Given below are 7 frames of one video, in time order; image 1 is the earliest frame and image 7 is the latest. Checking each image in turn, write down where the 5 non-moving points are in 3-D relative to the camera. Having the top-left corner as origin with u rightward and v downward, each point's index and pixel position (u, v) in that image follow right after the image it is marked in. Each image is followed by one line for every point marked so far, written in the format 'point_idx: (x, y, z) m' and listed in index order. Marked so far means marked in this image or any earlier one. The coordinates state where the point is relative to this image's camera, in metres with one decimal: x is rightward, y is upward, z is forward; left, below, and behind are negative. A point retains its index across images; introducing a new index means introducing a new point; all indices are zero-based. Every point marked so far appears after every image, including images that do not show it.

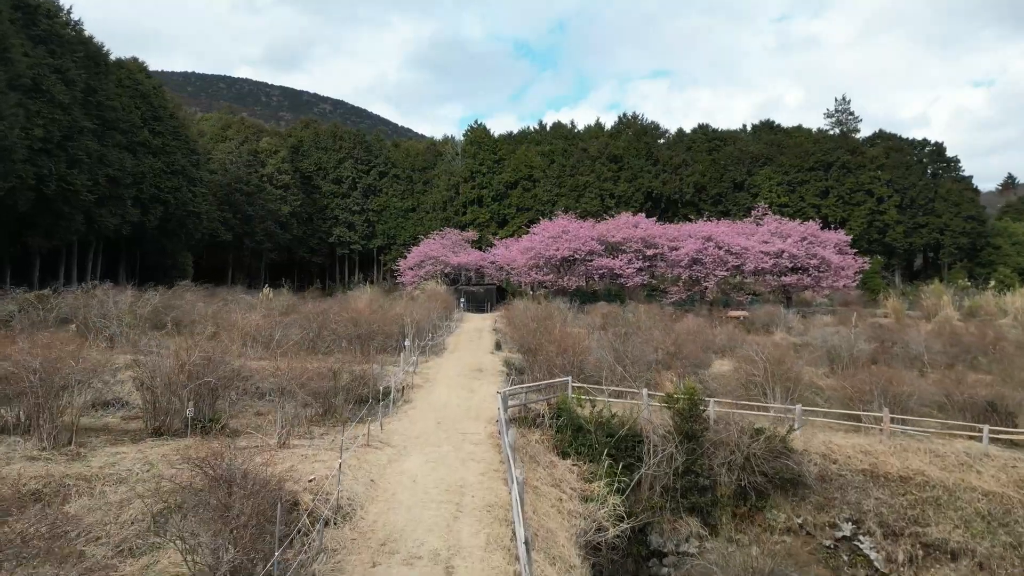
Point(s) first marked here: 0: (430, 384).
0: (-0.9, -1.1, +8.3) m
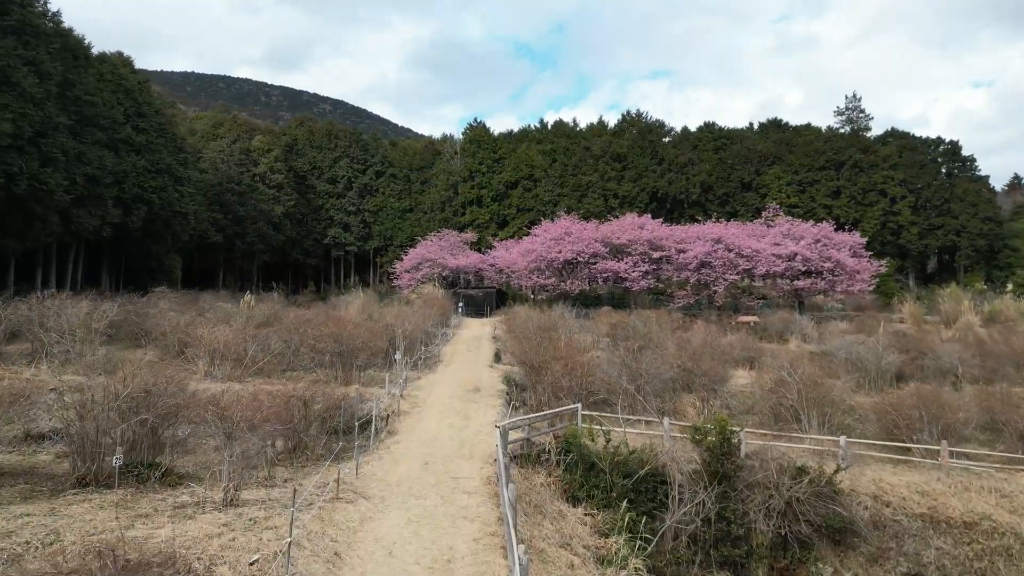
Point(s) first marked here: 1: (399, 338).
0: (-0.9, -1.2, +7.3) m
1: (-1.7, -0.7, +10.8) m
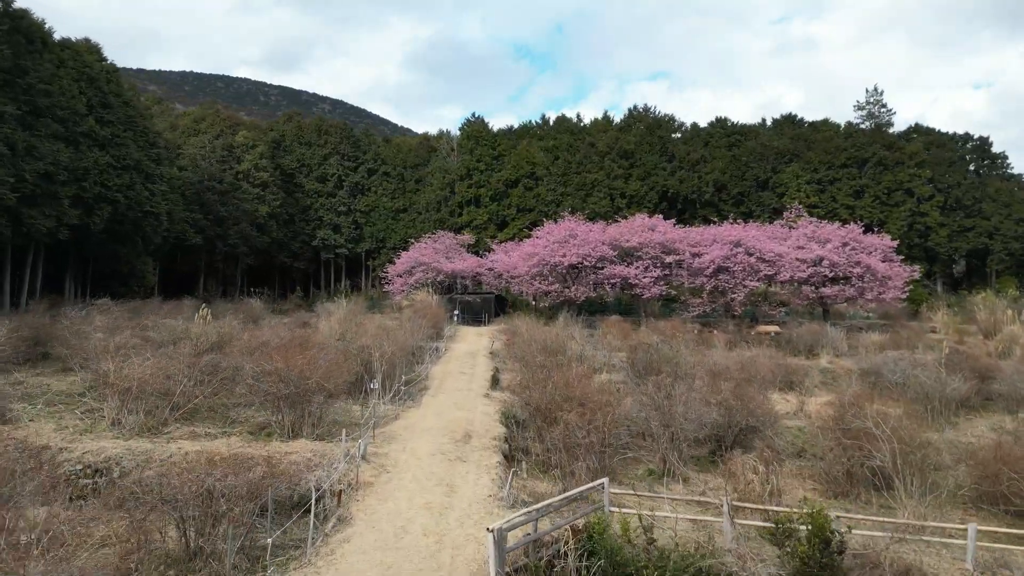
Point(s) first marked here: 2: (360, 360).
0: (-0.9, -1.4, +5.5) m
1: (-1.7, -0.9, +9.0) m
2: (-1.9, -0.9, +9.1) m
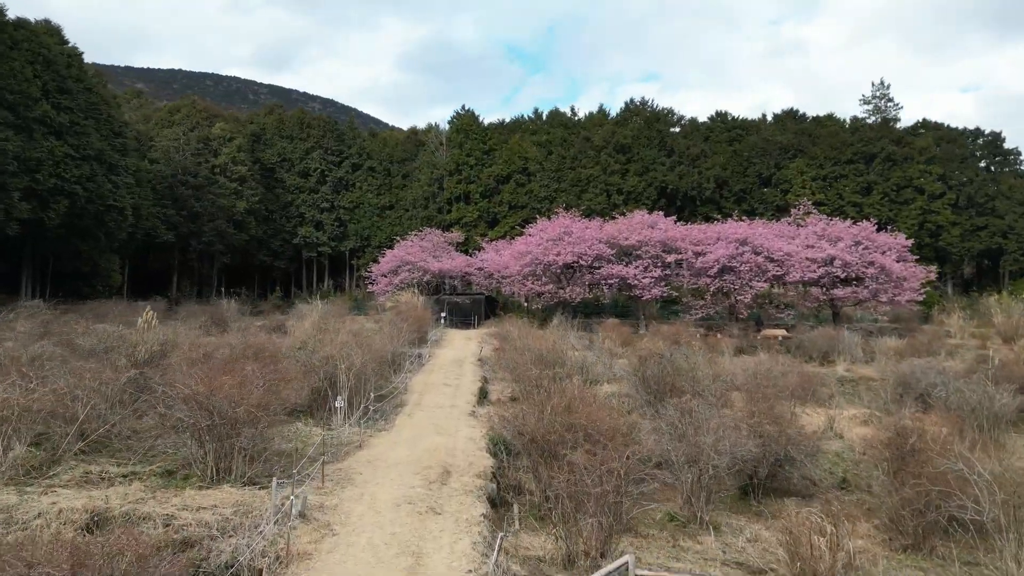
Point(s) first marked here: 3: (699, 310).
0: (-1.0, -1.4, +4.1) m
1: (-1.8, -0.9, +7.7) m
2: (-2.1, -0.9, +7.8) m
3: (+4.9, -0.6, +19.0) m
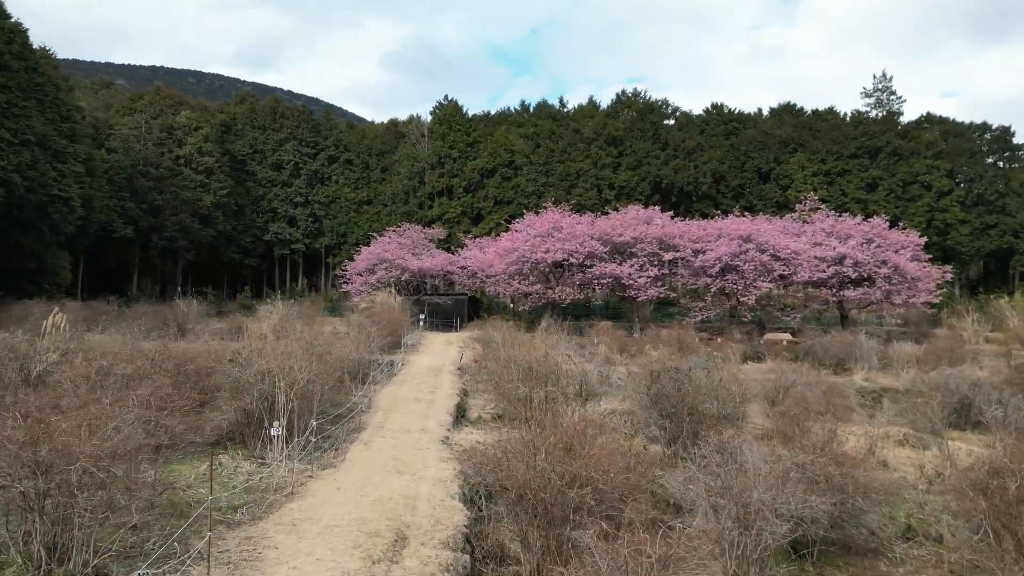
0: (-1.1, -1.4, +2.6) m
1: (-1.9, -0.9, +6.1) m
2: (-2.2, -0.9, +6.2) m
3: (+4.6, -0.6, +17.6) m
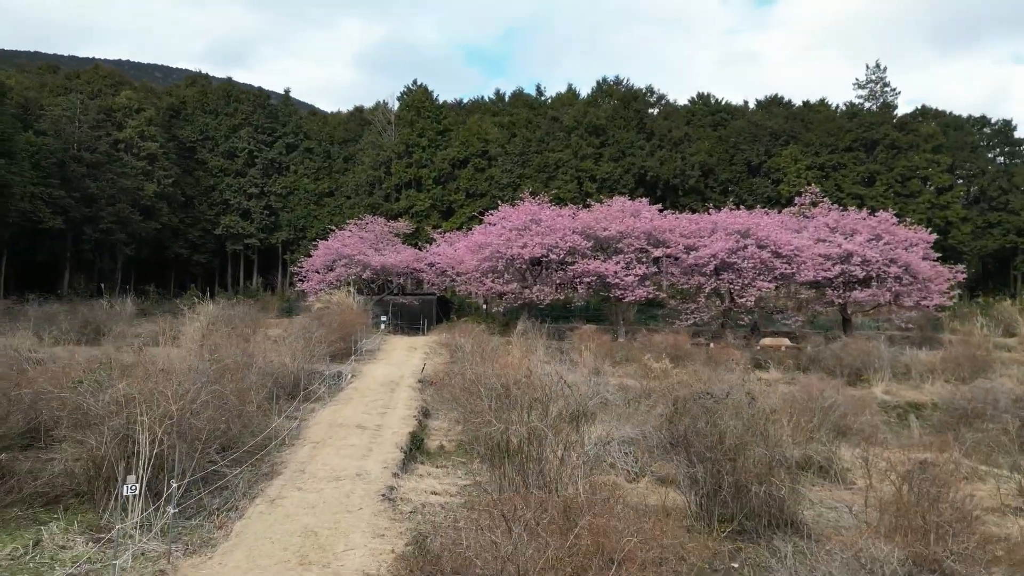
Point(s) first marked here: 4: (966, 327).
0: (-1.1, -1.3, +0.7) m
1: (-2.1, -0.9, +4.2) m
2: (-2.4, -0.8, +4.3) m
3: (+4.0, -0.6, +15.9) m
4: (+11.6, -1.0, +18.5) m
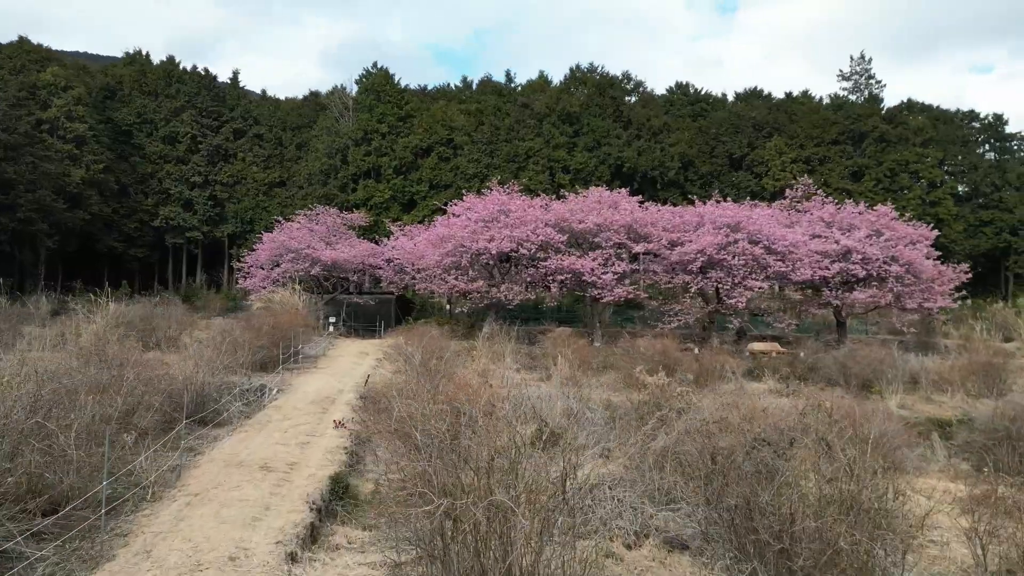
0: (-1.2, -1.3, -1.1) m
1: (-2.3, -0.8, +2.4) m
2: (-2.6, -0.8, +2.5) m
3: (+3.3, -0.6, +14.3) m
4: (+10.8, -1.0, +17.3) m
